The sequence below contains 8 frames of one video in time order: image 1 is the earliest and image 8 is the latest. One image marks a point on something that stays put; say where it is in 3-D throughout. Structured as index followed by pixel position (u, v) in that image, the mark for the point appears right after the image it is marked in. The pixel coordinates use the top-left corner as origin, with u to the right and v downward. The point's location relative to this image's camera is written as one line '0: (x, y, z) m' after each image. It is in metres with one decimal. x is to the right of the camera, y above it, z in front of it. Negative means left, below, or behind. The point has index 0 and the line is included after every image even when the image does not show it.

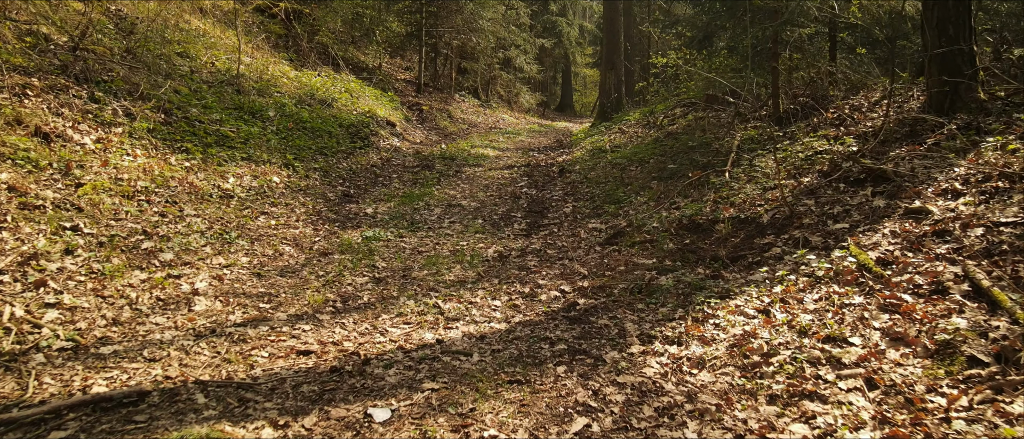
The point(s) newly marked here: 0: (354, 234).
0: (-2.3, -0.2, +7.7) m
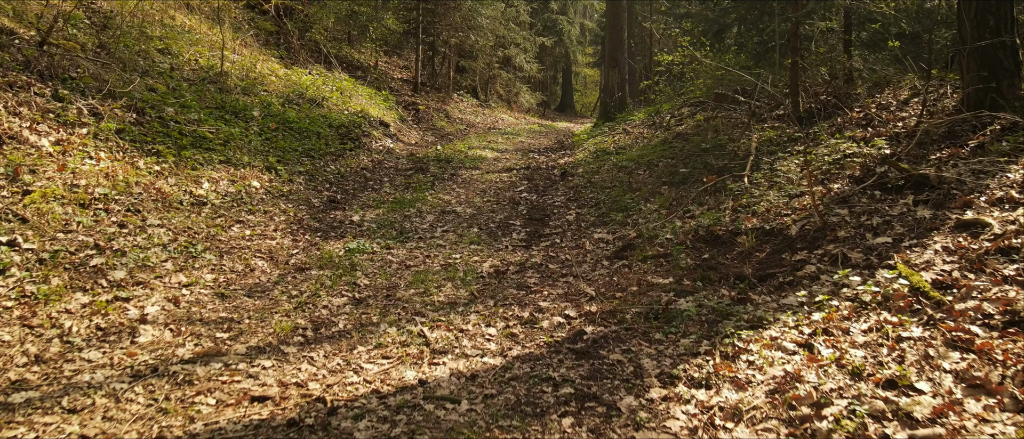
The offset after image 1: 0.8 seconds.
0: (-2.3, -0.3, +7.1) m
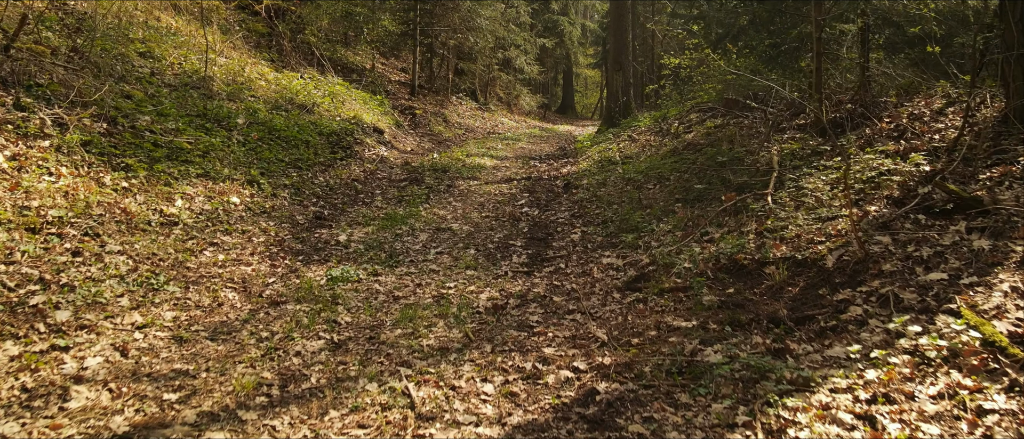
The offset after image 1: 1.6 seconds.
0: (-2.3, -0.6, +6.4) m
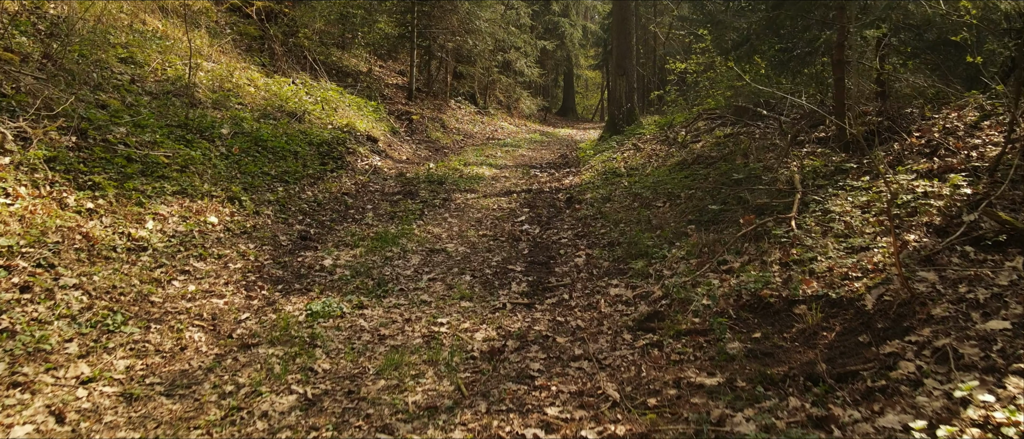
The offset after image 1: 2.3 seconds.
0: (-2.3, -0.9, +5.8) m
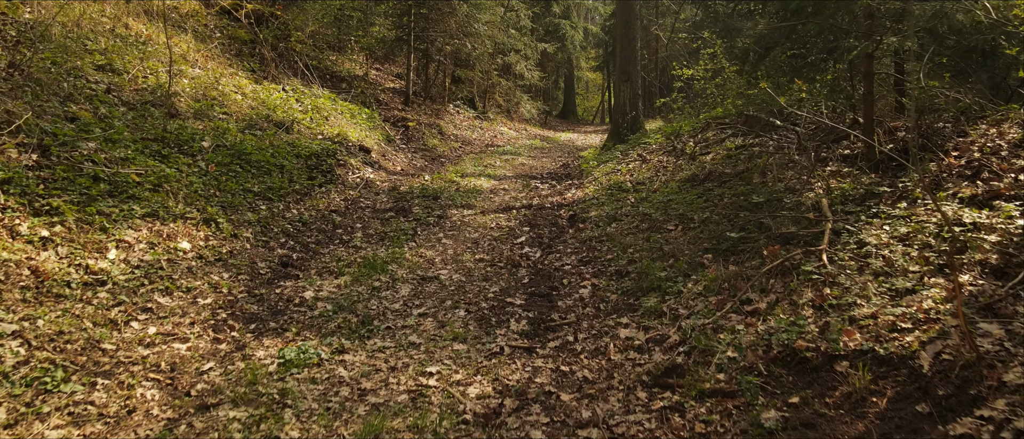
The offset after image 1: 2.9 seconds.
0: (-2.3, -1.3, +5.2) m
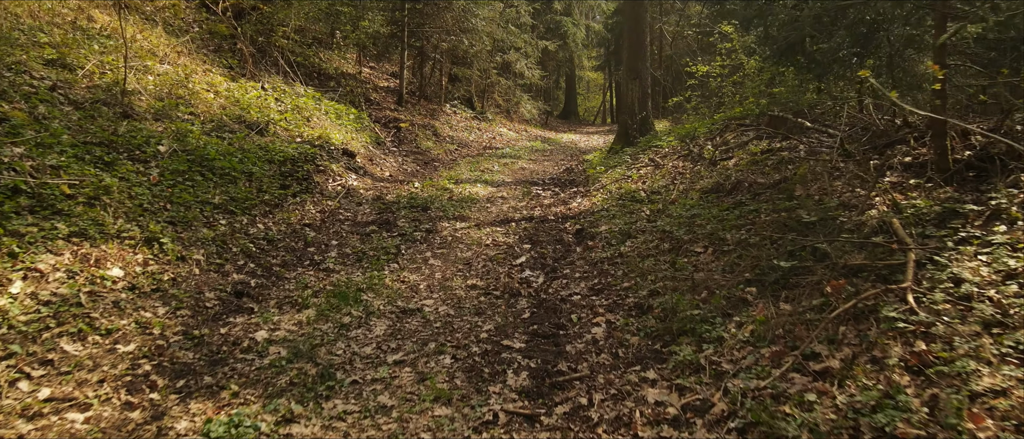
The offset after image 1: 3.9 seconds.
0: (-2.4, -1.5, +4.0) m
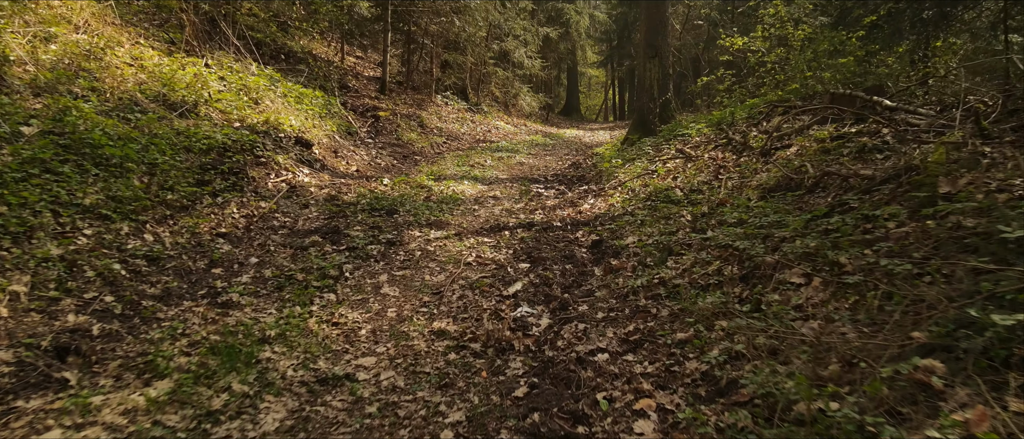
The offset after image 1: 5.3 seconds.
0: (-2.5, -1.6, +1.7) m
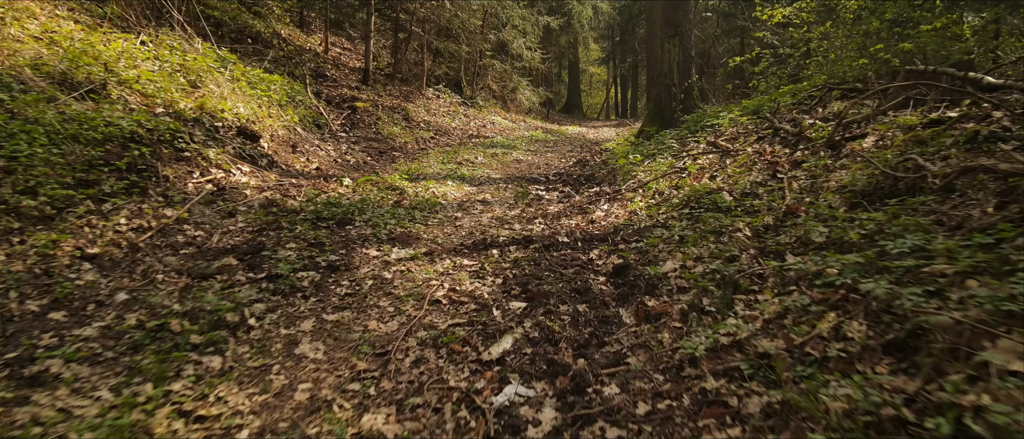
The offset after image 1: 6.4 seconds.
0: (-2.6, -1.7, 0.0) m
